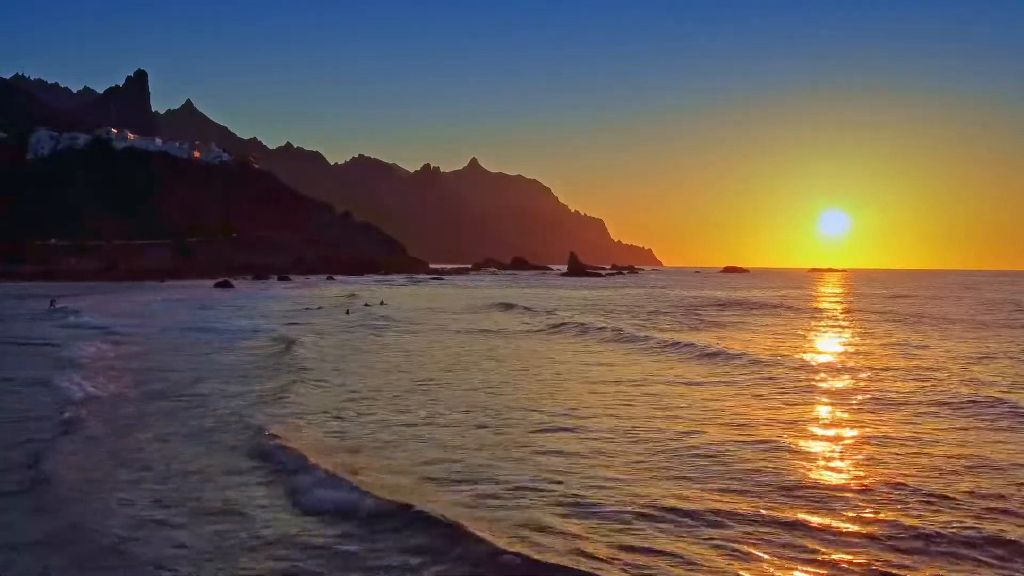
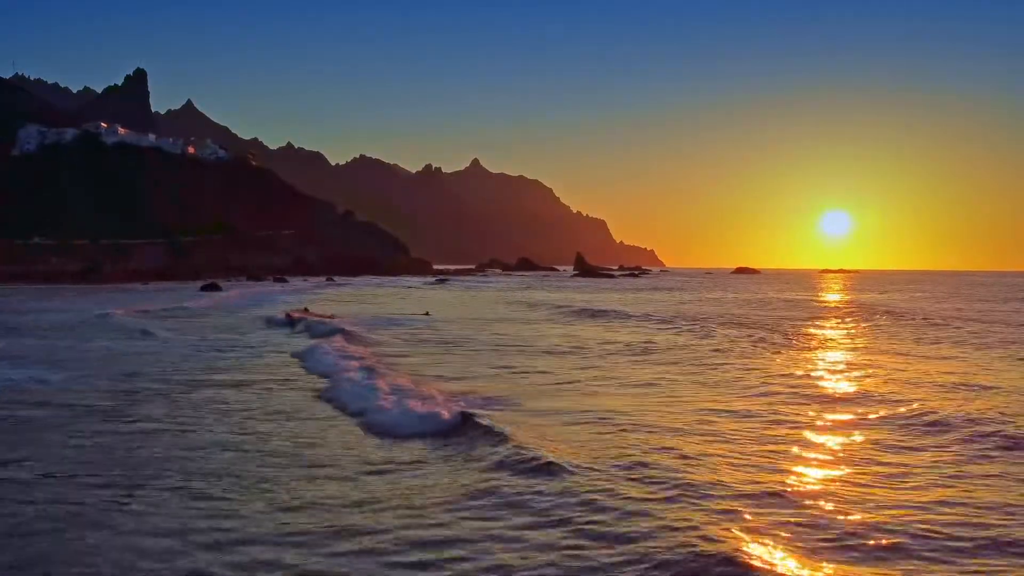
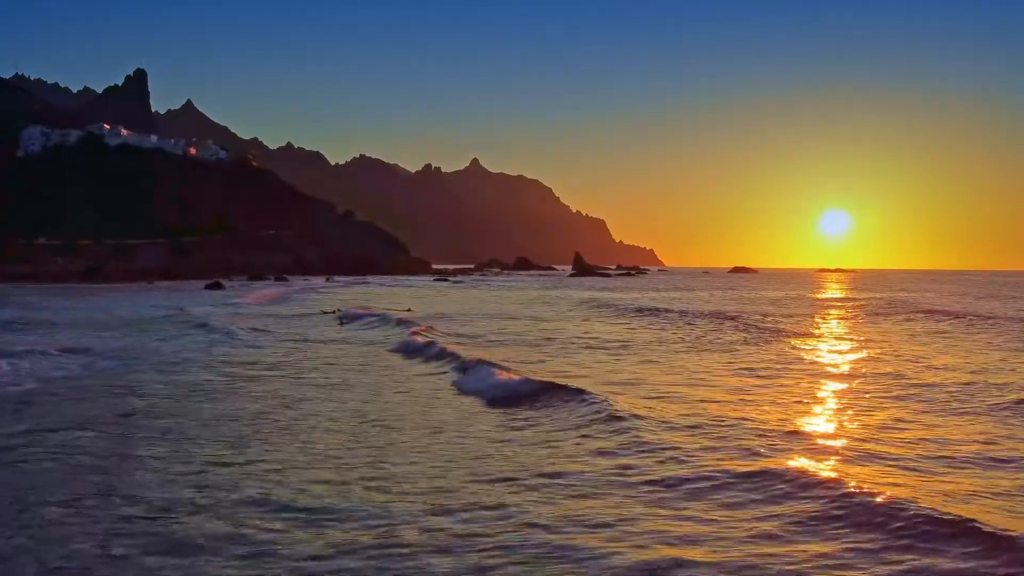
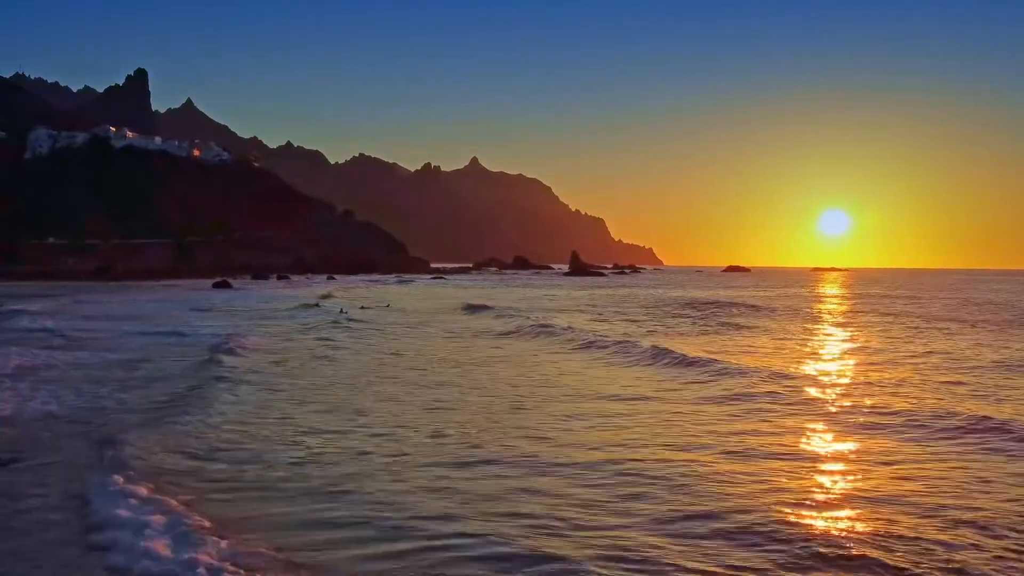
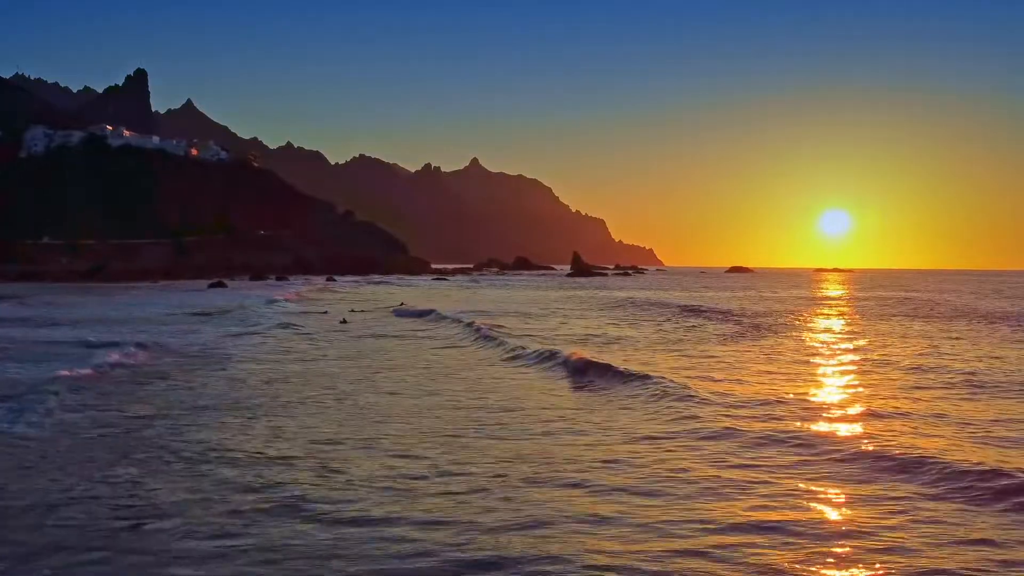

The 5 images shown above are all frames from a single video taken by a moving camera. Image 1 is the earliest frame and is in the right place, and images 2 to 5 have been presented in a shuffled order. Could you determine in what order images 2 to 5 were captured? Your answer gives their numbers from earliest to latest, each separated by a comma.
4, 5, 3, 2
